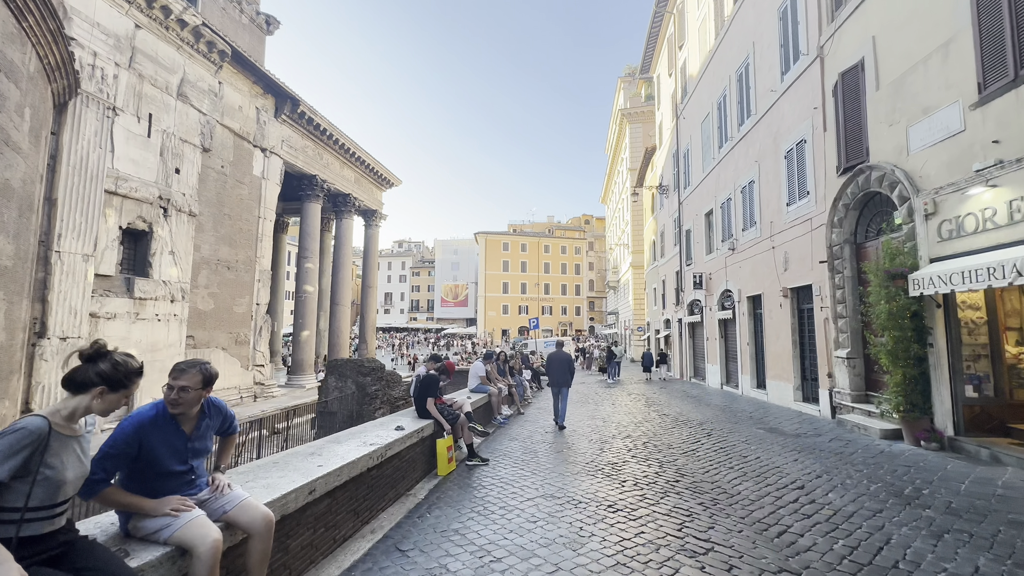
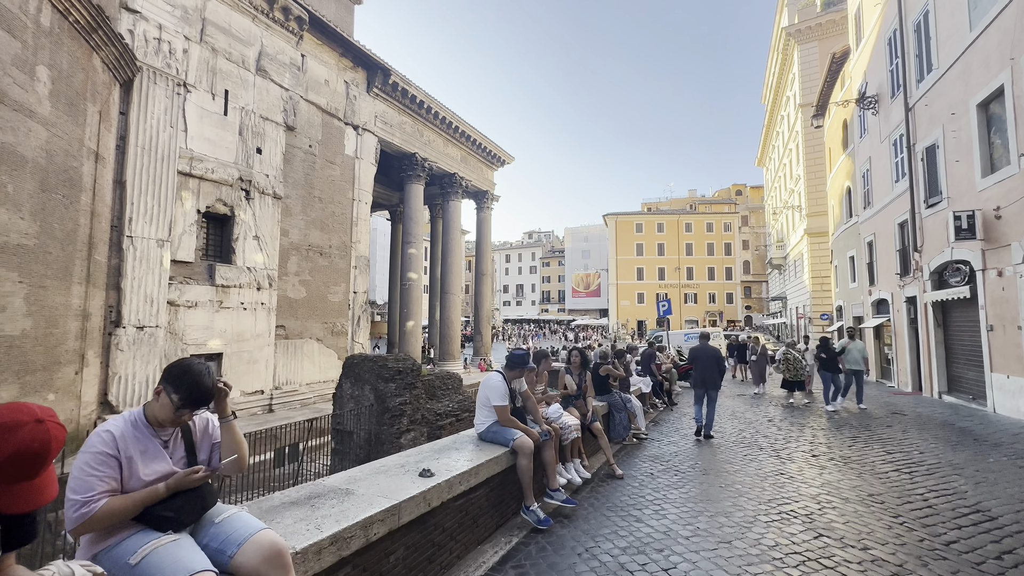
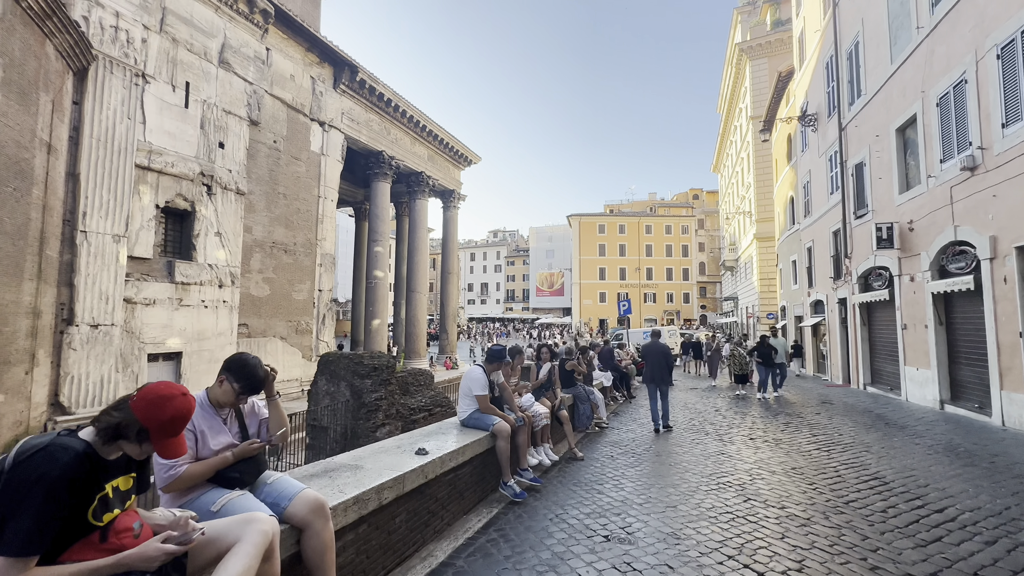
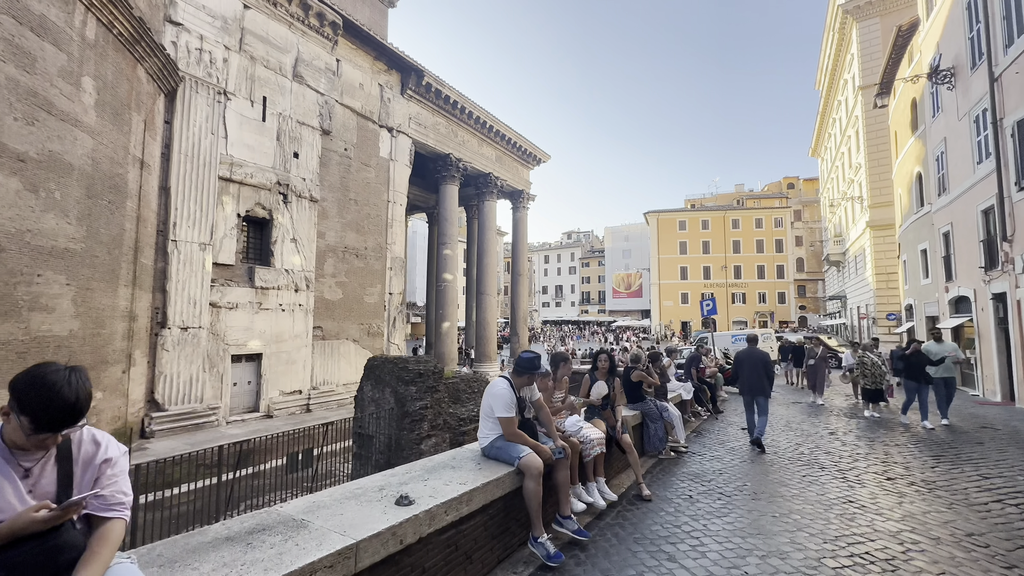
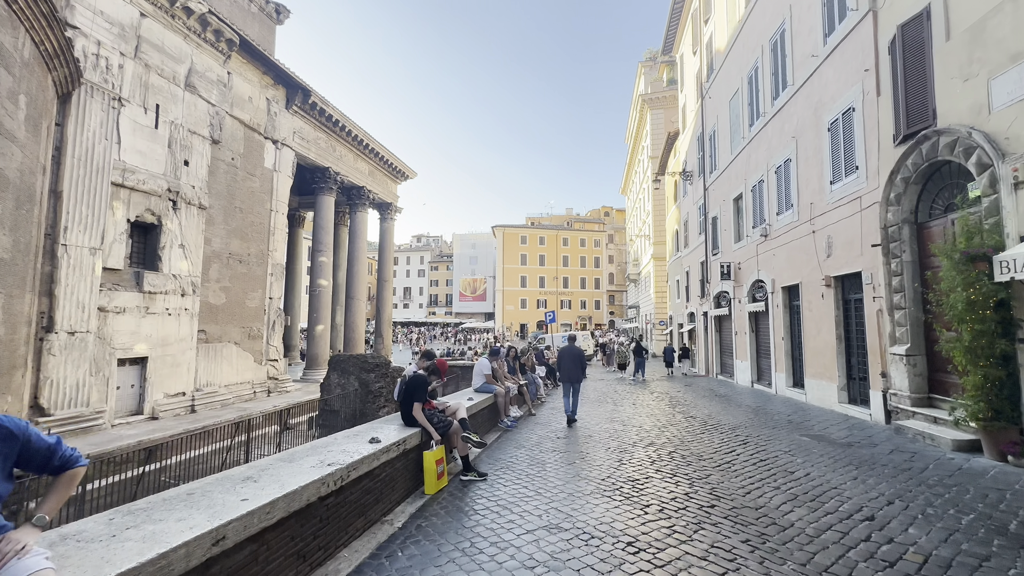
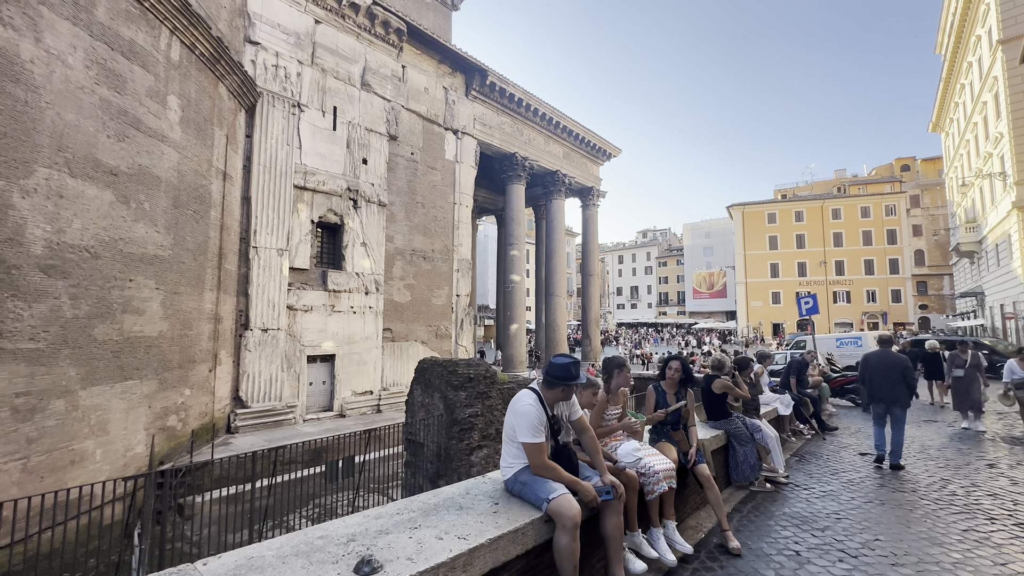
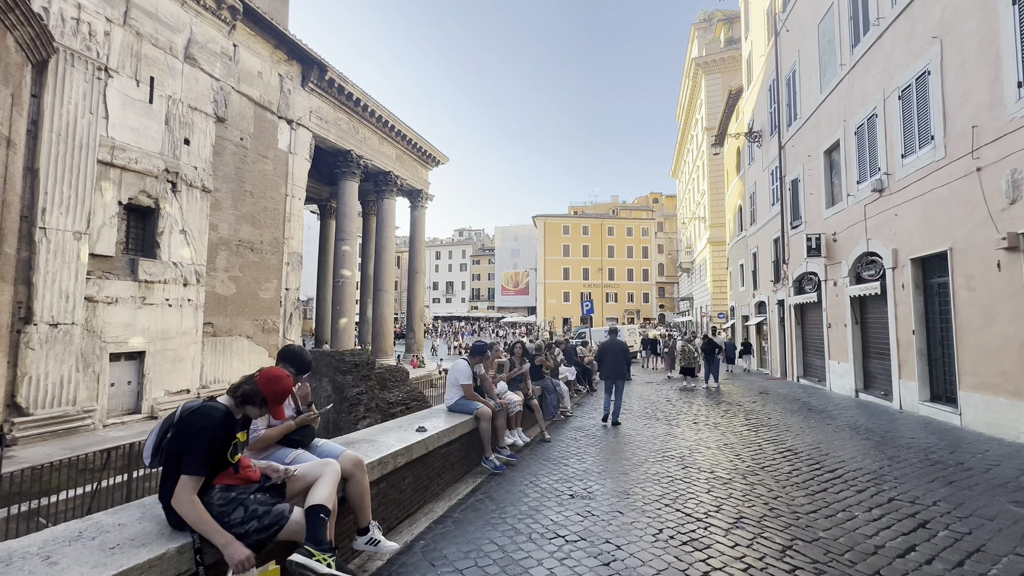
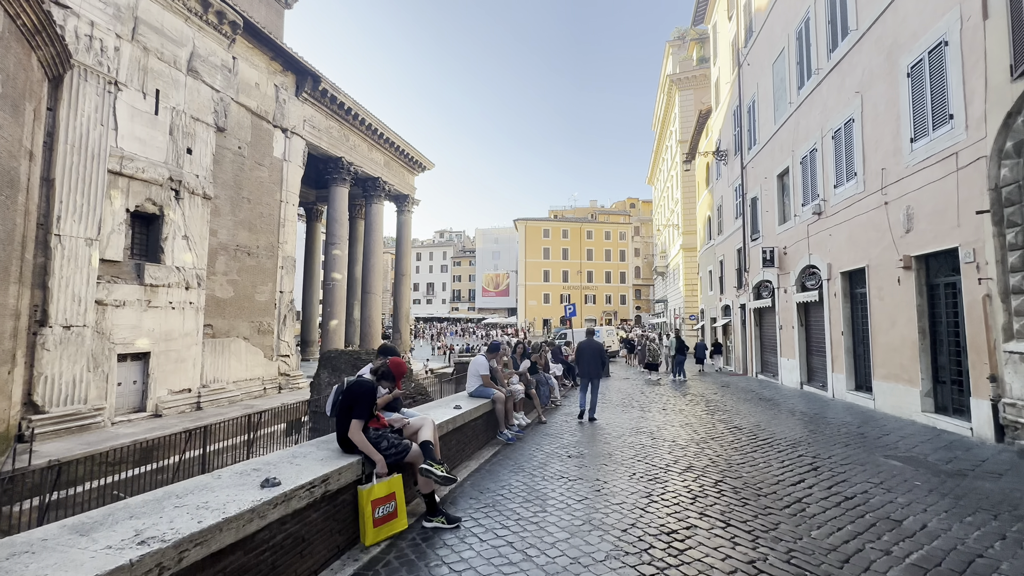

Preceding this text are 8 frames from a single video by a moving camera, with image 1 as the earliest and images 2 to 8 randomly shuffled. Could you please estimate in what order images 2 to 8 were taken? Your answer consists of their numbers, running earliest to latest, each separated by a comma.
5, 8, 7, 3, 2, 4, 6
